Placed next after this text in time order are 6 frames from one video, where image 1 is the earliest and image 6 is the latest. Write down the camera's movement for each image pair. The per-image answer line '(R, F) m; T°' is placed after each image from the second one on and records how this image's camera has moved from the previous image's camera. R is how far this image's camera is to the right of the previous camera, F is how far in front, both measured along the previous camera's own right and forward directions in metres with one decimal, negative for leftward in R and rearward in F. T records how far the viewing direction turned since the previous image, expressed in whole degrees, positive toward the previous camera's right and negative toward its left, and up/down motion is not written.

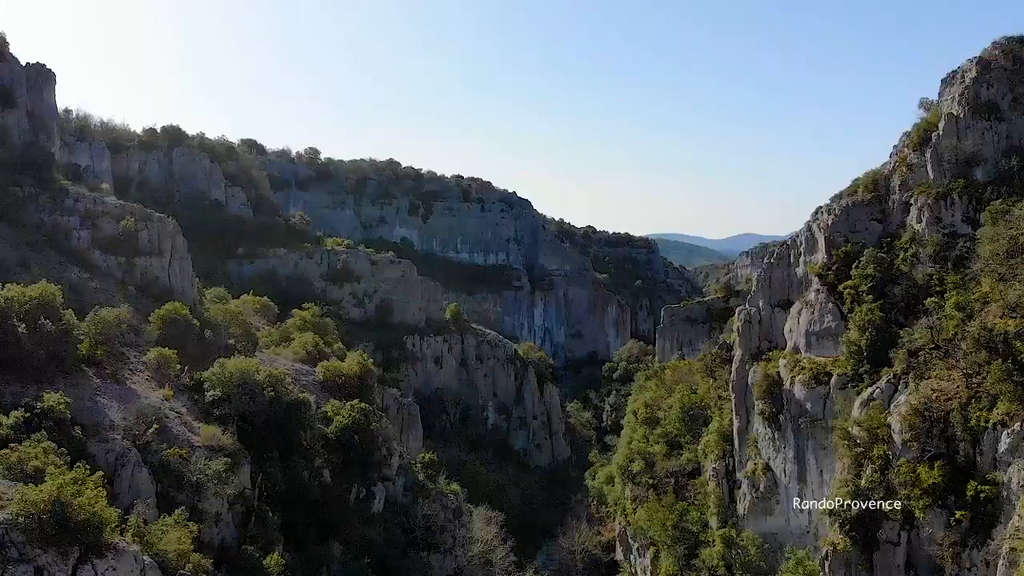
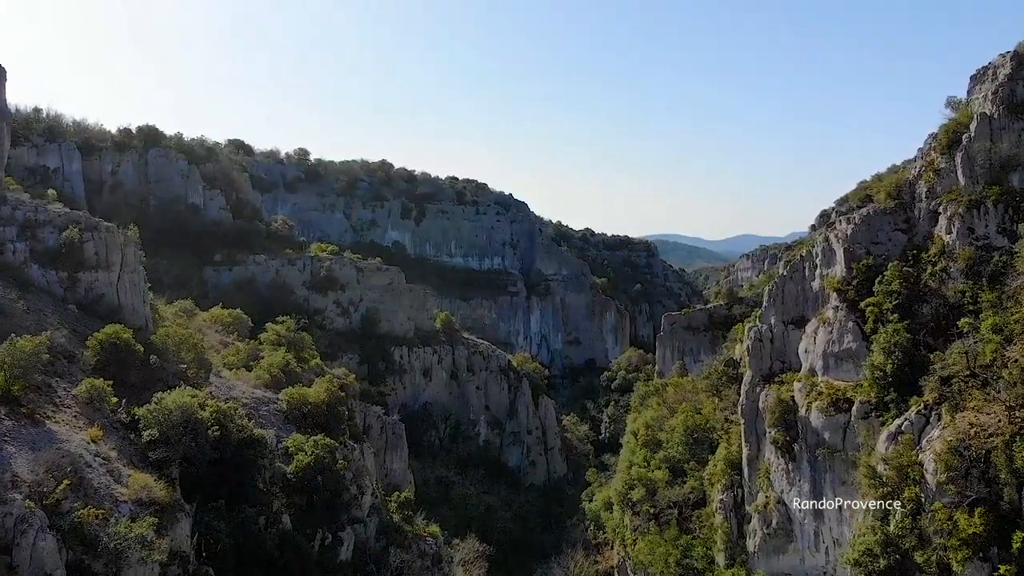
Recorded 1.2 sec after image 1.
(+0.3, +2.0) m; 0°
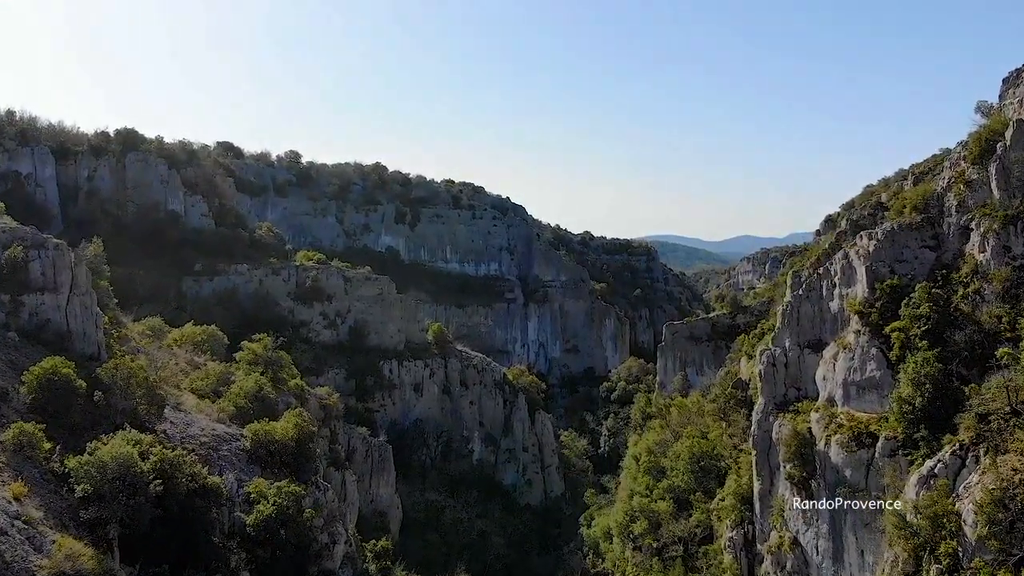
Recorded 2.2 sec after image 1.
(+0.2, +1.7) m; 0°
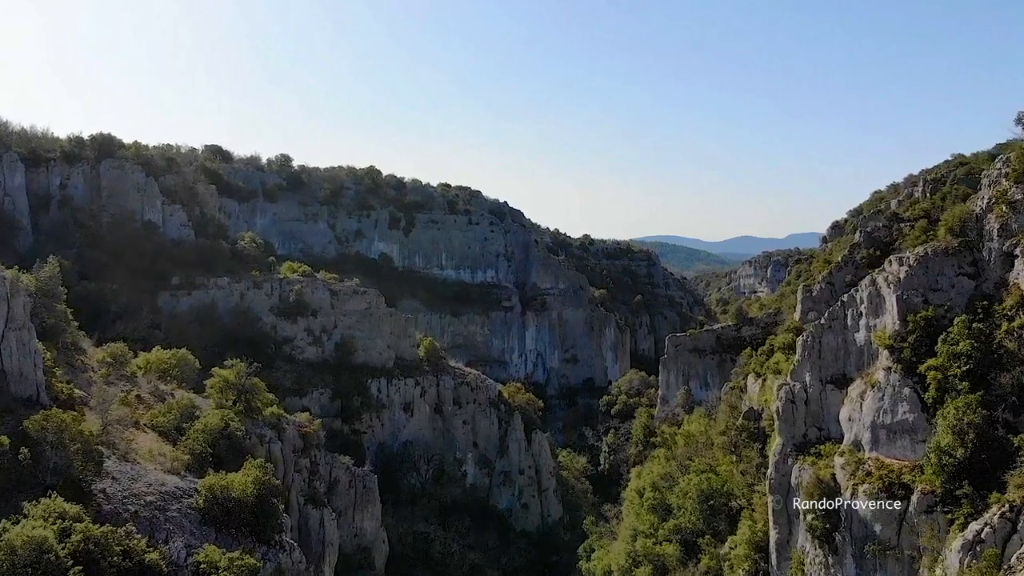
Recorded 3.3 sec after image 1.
(+0.2, +1.9) m; 0°
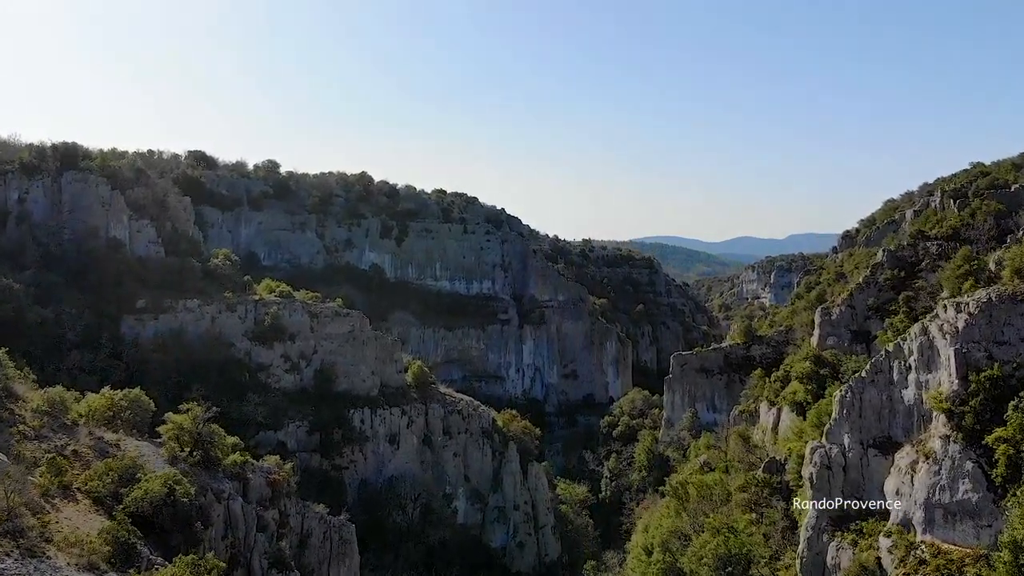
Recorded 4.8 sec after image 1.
(+0.2, +2.6) m; 0°
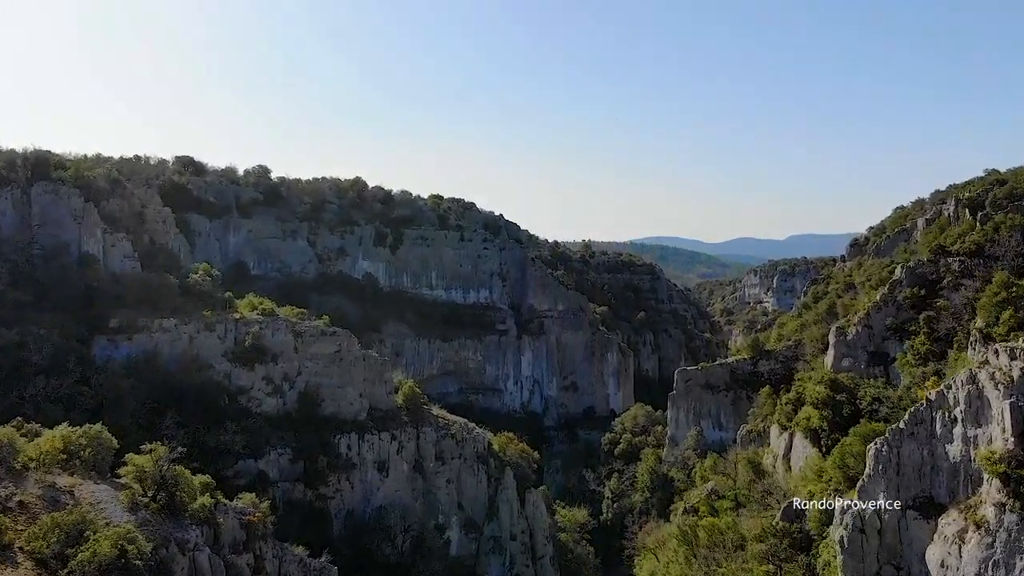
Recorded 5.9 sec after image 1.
(+0.2, +1.8) m; 0°
